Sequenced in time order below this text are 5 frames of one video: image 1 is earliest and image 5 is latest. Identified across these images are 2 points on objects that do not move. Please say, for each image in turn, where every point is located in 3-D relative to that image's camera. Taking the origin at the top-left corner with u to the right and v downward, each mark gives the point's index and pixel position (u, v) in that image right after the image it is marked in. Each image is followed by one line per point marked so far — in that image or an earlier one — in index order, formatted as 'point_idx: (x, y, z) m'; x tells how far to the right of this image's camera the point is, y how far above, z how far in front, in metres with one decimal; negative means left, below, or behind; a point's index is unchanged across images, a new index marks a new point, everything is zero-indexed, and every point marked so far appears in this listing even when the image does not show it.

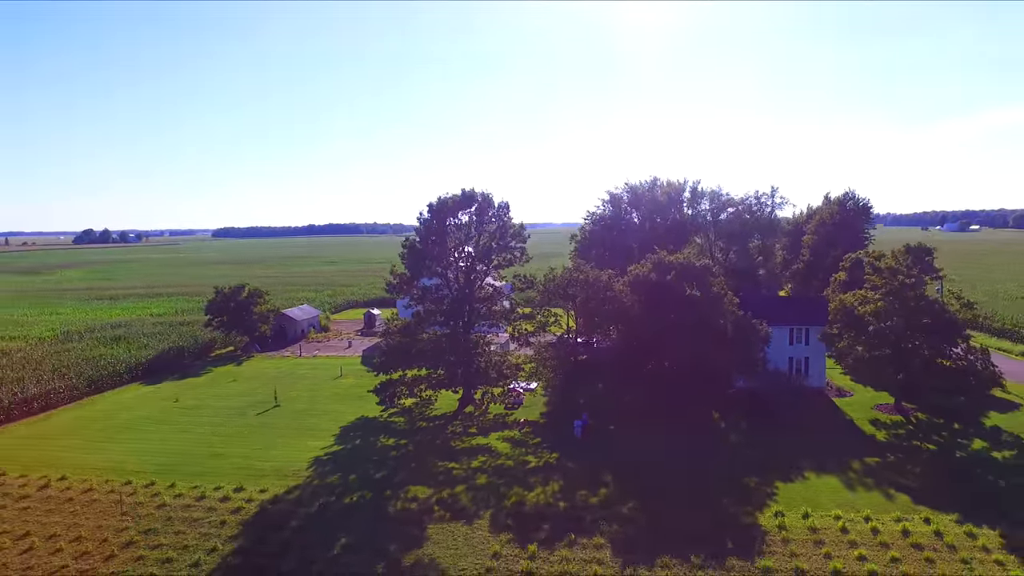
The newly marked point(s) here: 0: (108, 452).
0: (-14.0, -5.6, +19.6) m
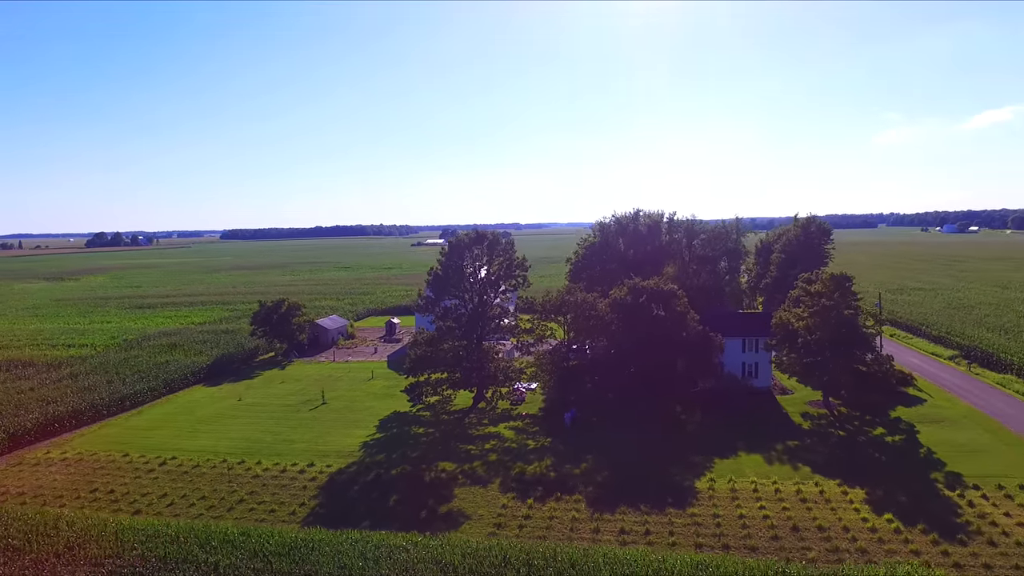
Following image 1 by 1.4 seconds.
0: (-13.8, -6.6, +25.0) m
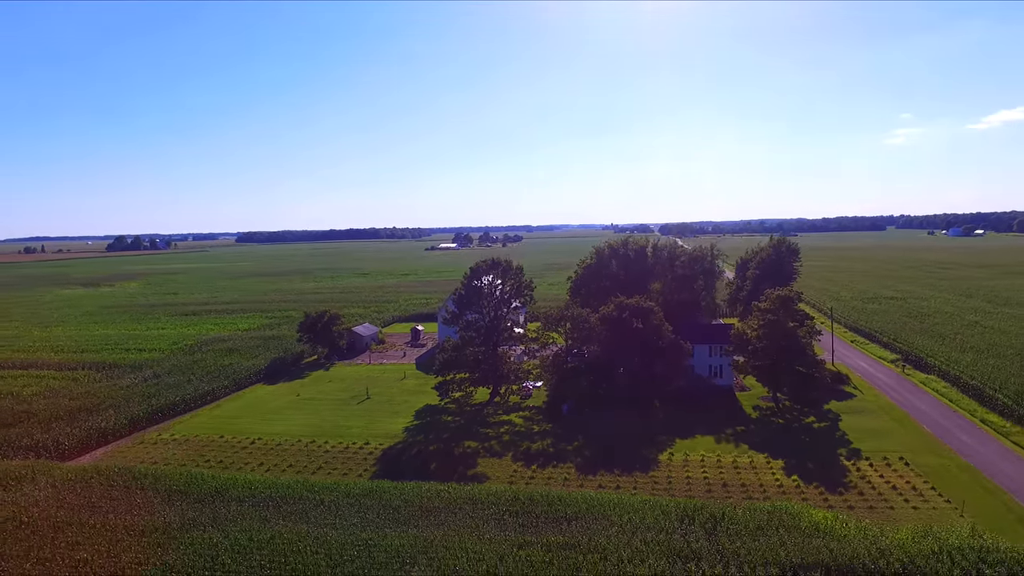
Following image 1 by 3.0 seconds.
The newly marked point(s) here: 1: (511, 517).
0: (-13.3, -7.6, +31.8) m
1: (+0.1, -7.6, +19.1) m
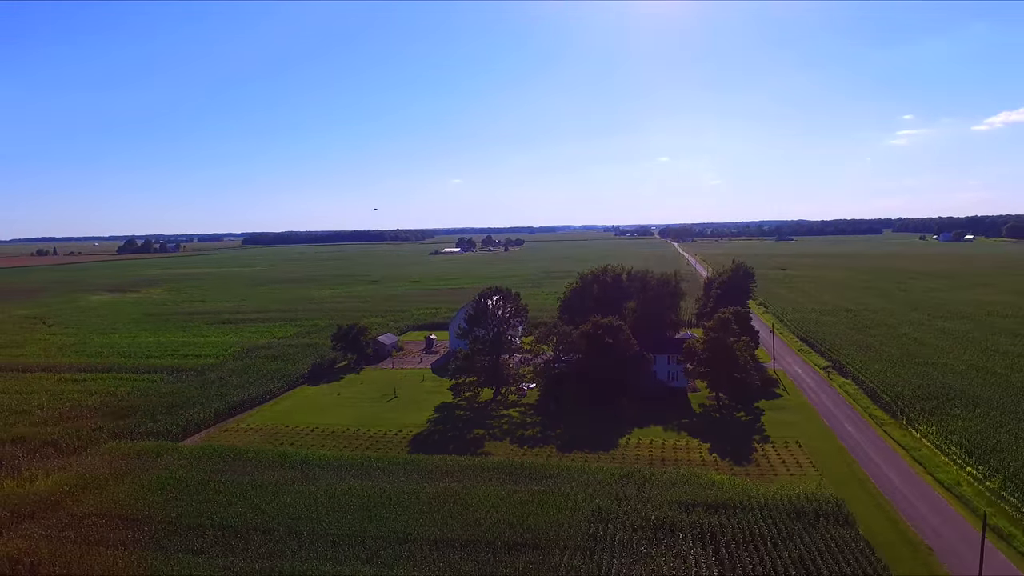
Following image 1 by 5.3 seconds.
0: (-13.4, -9.3, +40.8) m
1: (-0.1, -9.3, +28.0) m
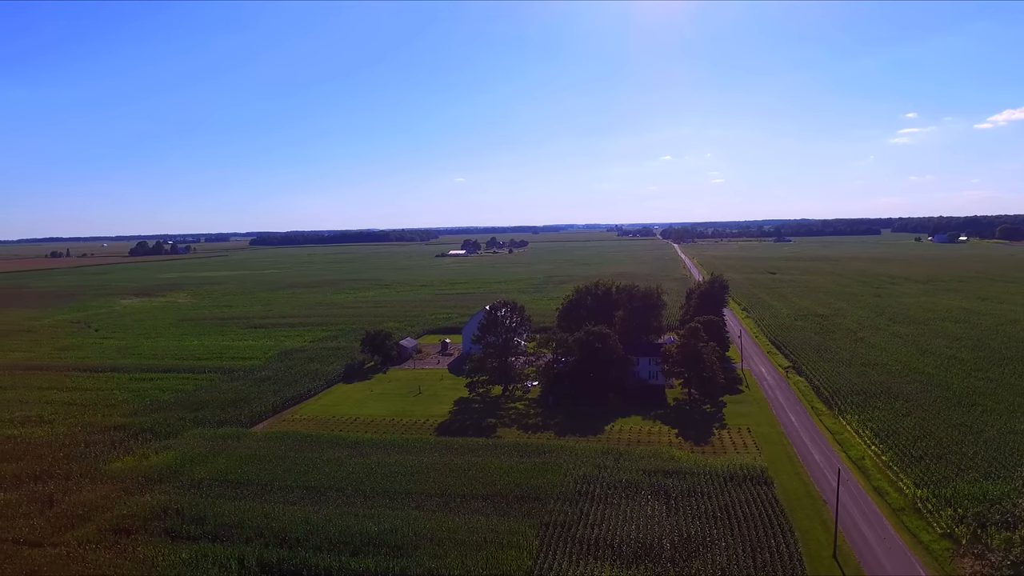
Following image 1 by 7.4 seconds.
0: (-12.9, -10.5, +49.2) m
1: (+0.3, -10.5, +36.3) m
